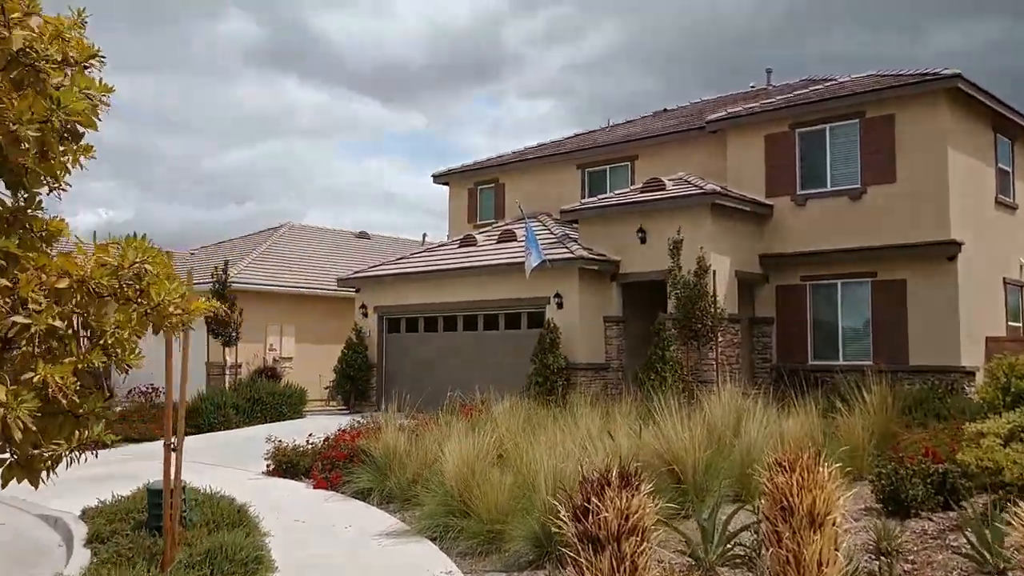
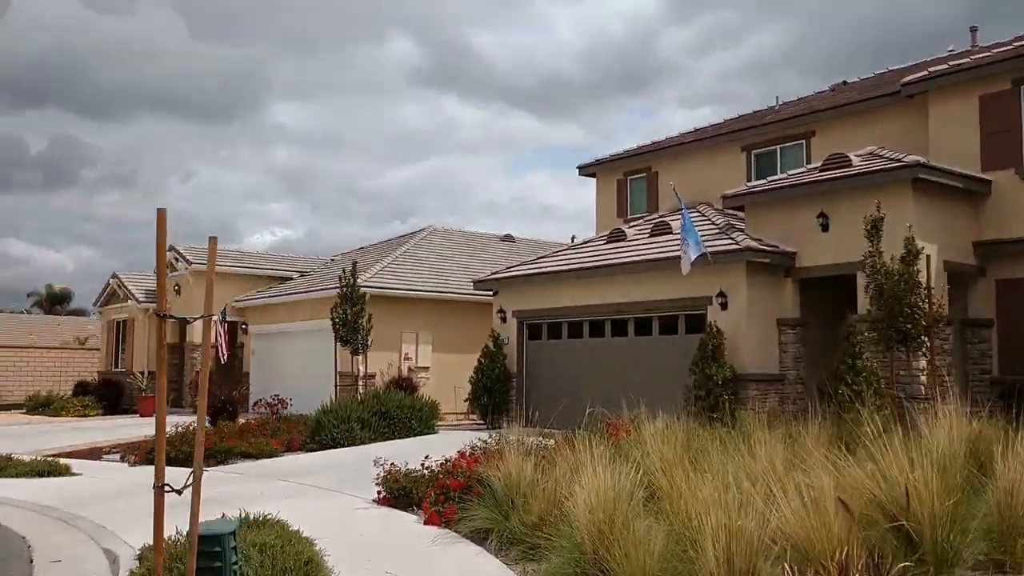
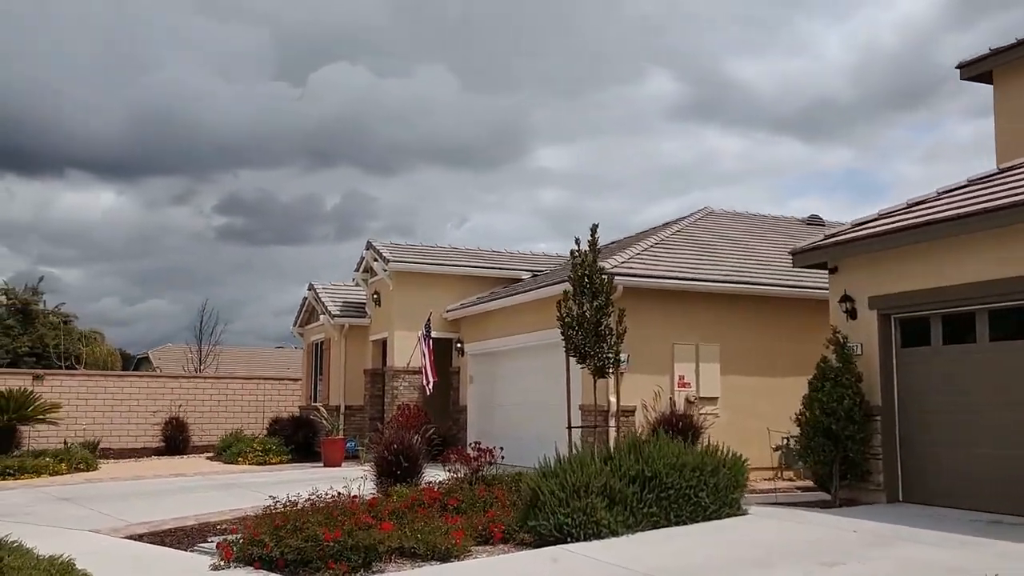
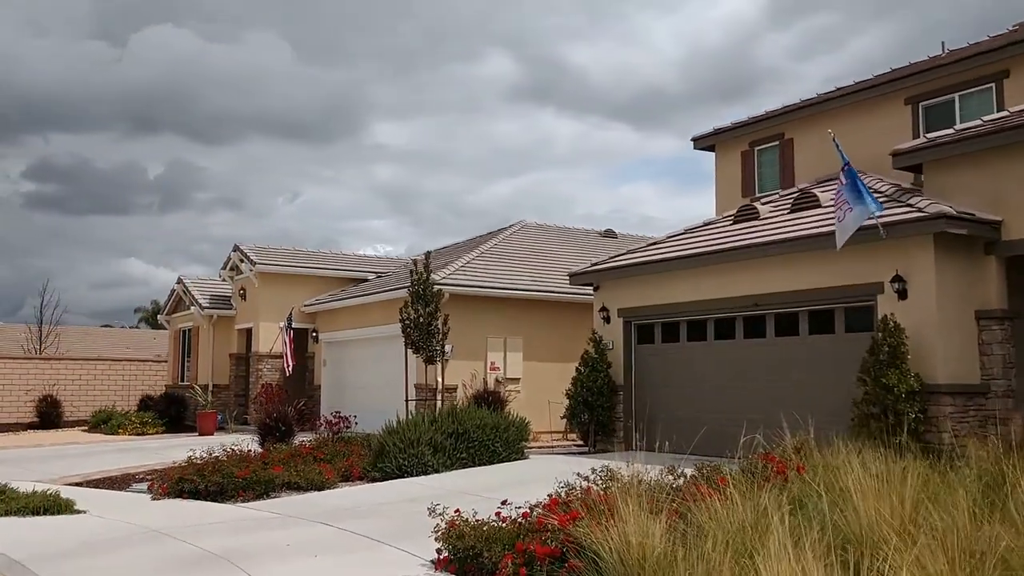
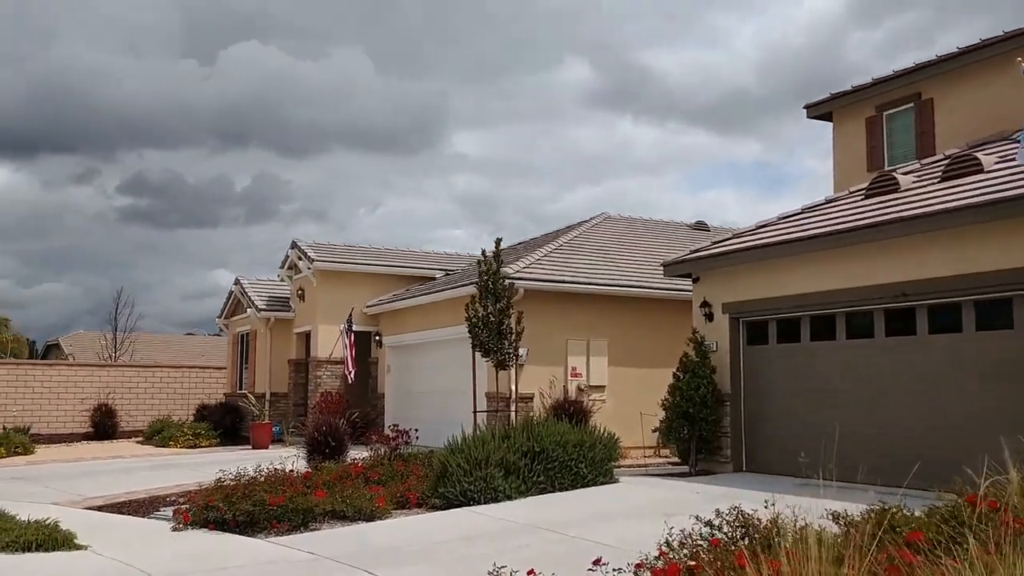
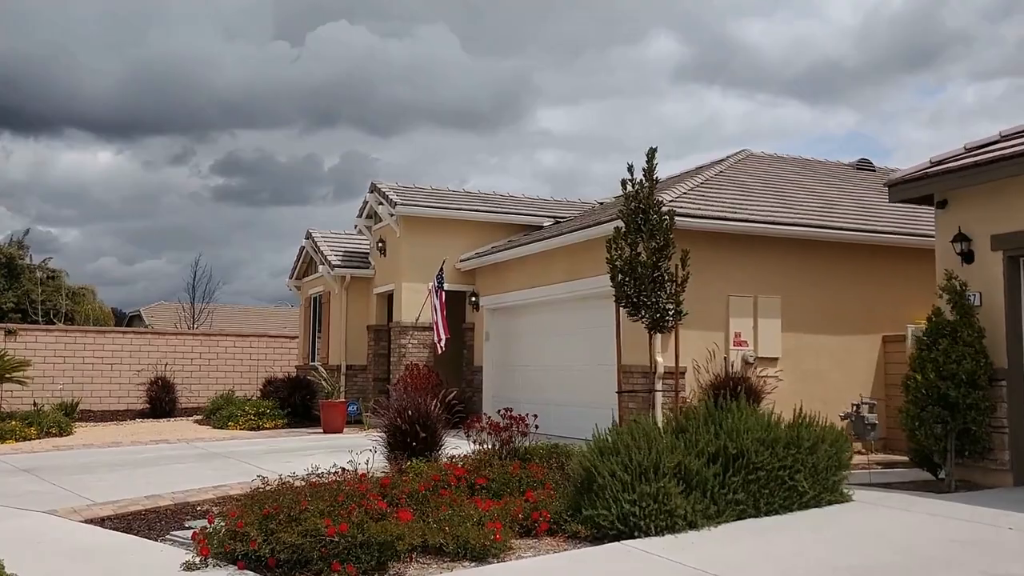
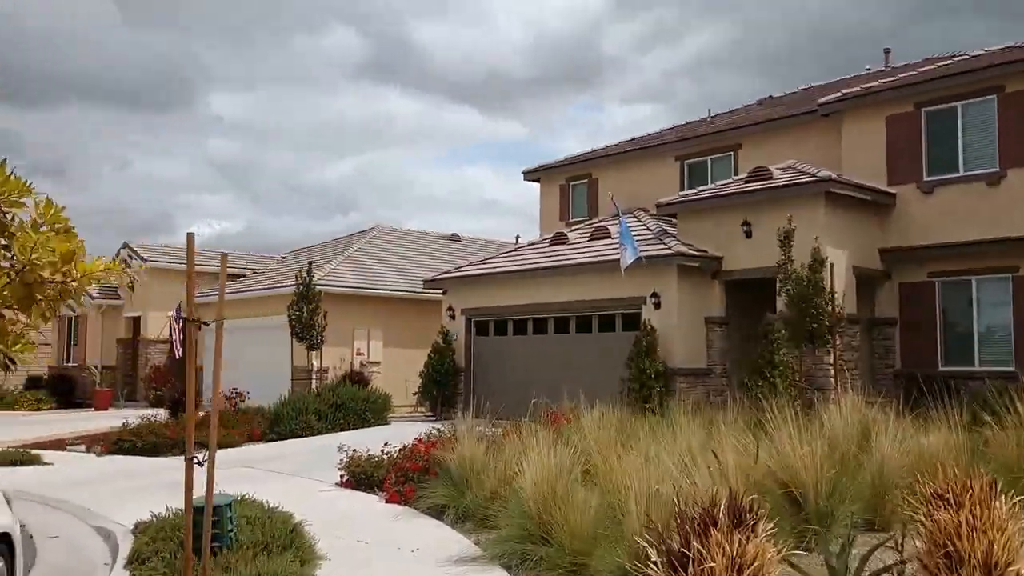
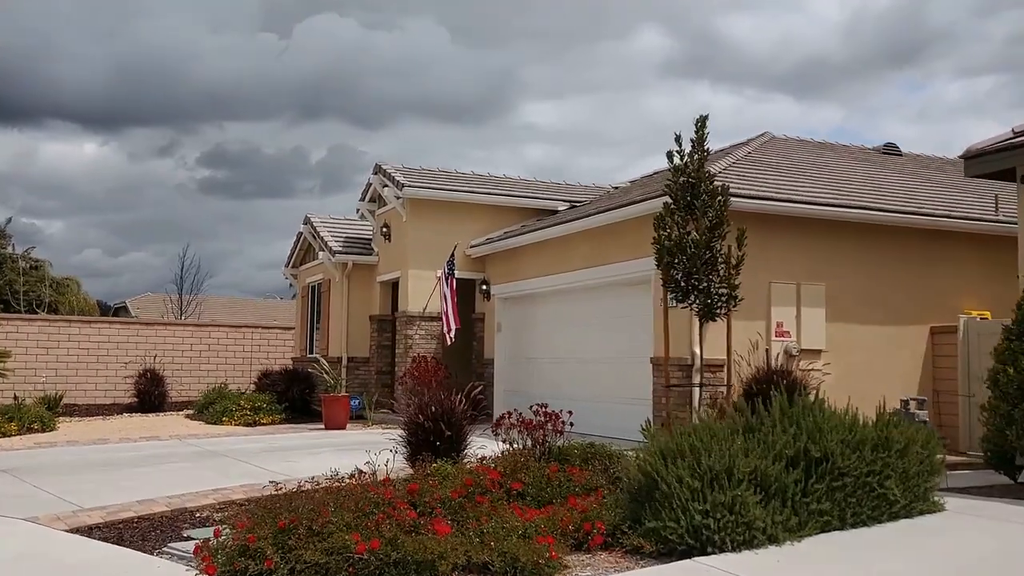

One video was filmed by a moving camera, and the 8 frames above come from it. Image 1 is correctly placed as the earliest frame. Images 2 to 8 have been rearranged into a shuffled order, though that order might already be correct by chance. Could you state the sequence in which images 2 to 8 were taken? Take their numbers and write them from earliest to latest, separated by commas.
7, 2, 4, 5, 3, 6, 8
